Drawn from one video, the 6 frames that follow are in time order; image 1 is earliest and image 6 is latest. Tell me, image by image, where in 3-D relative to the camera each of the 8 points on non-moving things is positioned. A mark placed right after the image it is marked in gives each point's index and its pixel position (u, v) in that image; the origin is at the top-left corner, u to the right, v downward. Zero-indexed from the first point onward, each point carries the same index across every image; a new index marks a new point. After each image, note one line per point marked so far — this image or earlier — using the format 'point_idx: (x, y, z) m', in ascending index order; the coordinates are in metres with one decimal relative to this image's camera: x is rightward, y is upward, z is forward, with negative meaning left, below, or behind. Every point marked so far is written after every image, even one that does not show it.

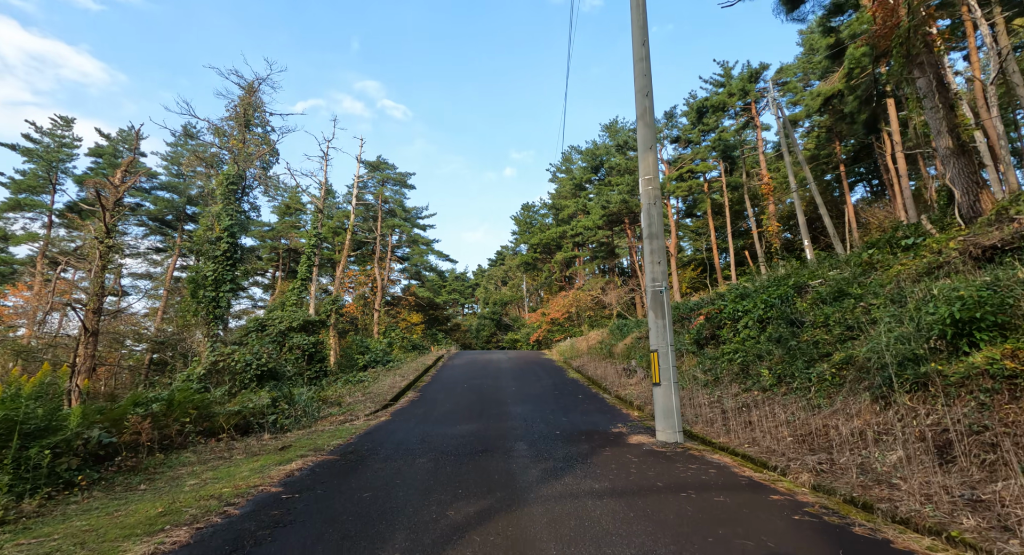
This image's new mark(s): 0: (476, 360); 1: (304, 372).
0: (-1.3, -3.0, +18.5) m
1: (-6.8, -3.2, +16.5) m
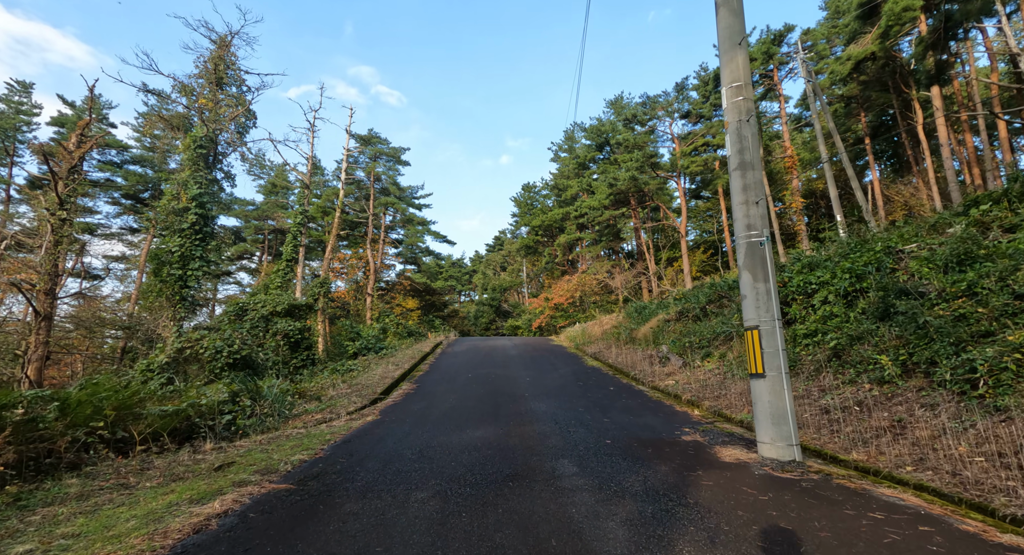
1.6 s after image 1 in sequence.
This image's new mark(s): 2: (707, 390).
0: (-1.1, -2.3, +16.8) m
1: (-6.6, -2.5, +14.8) m
2: (+2.7, -1.6, +6.9) m
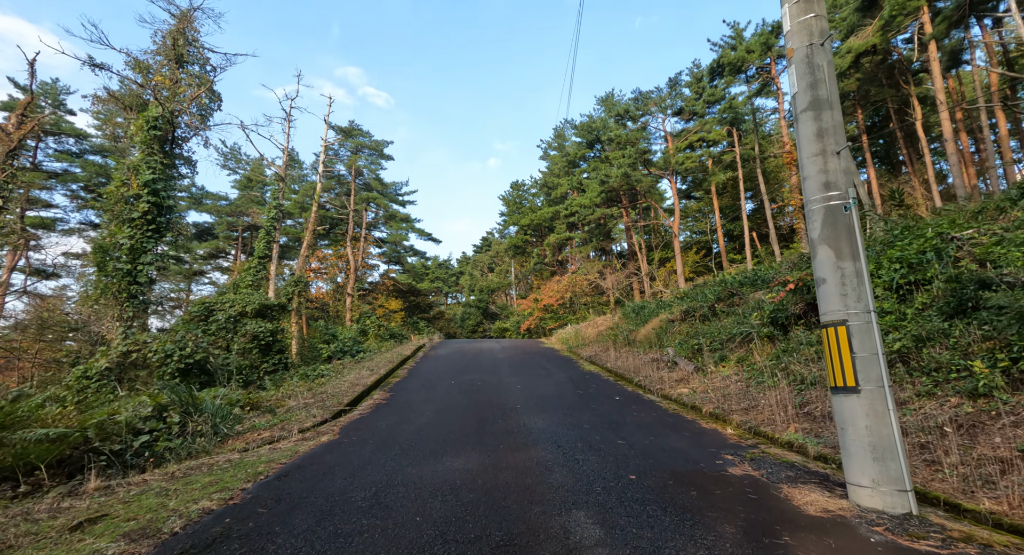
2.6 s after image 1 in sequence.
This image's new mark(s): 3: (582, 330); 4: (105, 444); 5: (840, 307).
0: (-1.5, -2.2, +15.6) m
1: (-6.9, -2.4, +13.5) m
2: (+2.6, -1.5, +5.9) m
3: (+2.4, -1.8, +16.8) m
4: (-3.7, -1.5, +4.4) m
5: (+1.9, -0.2, +2.8) m
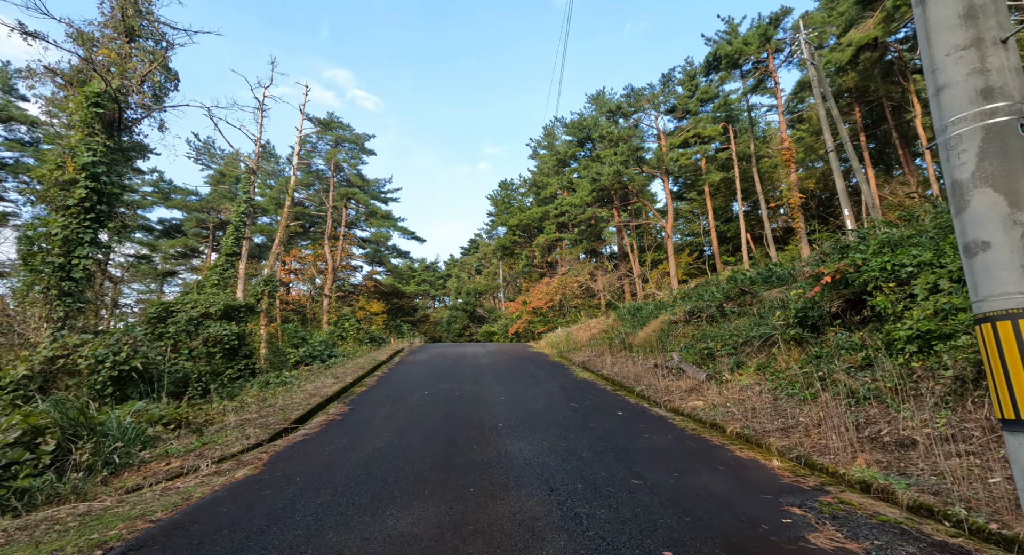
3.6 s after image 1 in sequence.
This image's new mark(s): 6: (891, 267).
0: (-1.9, -2.2, +14.4) m
1: (-7.3, -2.3, +12.2) m
2: (+2.4, -1.4, +4.8) m
3: (+2.0, -1.8, +15.7) m
4: (-3.8, -1.3, +3.2) m
5: (+1.8, 0.0, +1.7) m
6: (+3.9, +0.1, +5.1) m
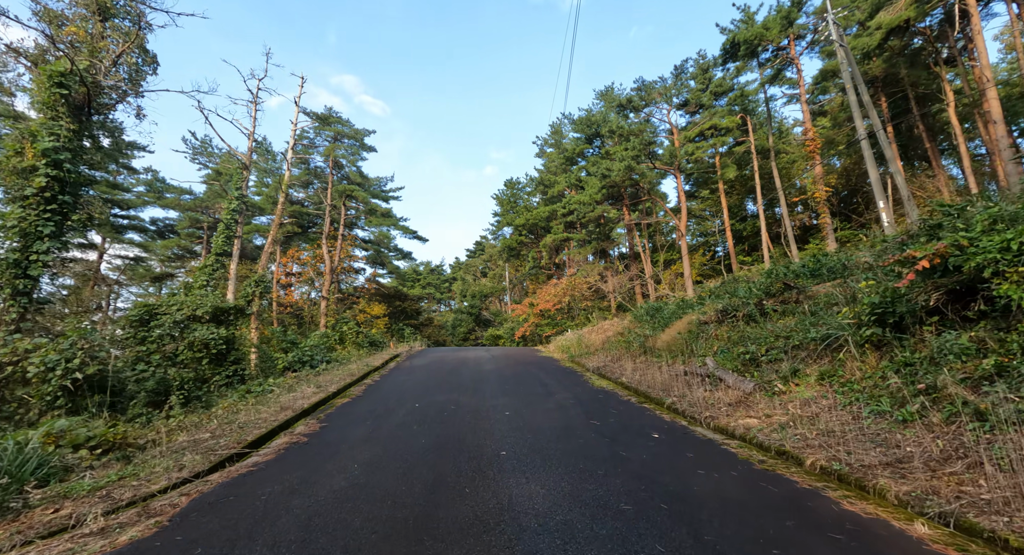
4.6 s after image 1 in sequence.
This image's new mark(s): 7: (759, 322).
0: (-1.7, -2.2, +13.3) m
1: (-7.2, -2.3, +11.1) m
2: (+2.5, -1.2, +3.6) m
3: (+2.2, -1.7, +14.5) m
4: (-3.8, -1.2, +2.1) m
5: (+1.8, +0.1, +0.5) m
6: (+3.9, +0.2, +3.9) m
7: (+3.7, -0.6, +7.3) m
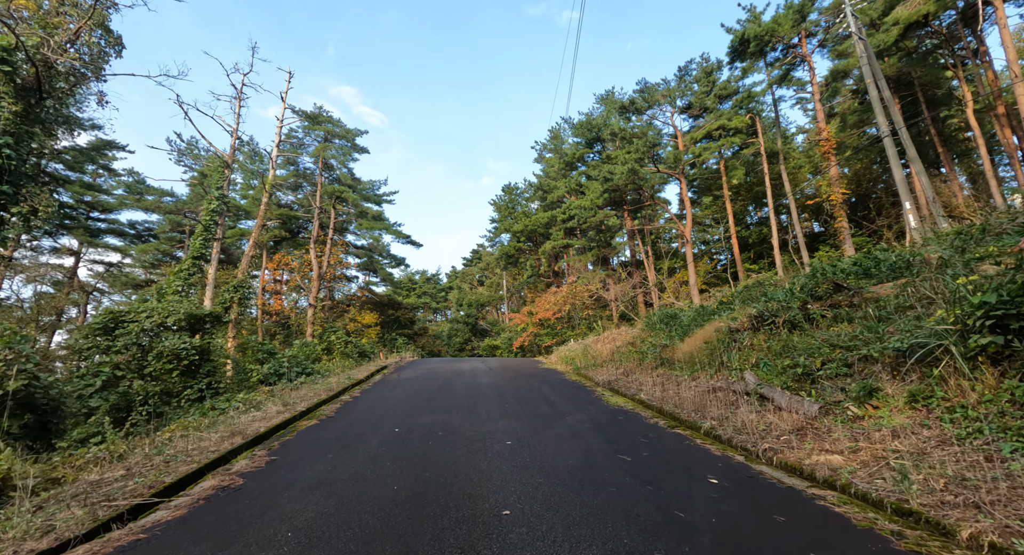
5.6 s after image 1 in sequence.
0: (-1.8, -2.3, +12.1) m
1: (-7.2, -2.3, +9.9) m
2: (+2.5, -1.1, +2.4) m
3: (+2.1, -1.9, +13.3) m
4: (-3.7, -1.1, +0.9) m
5: (+1.8, +0.3, -0.6) m
6: (+3.9, +0.3, +2.7) m
7: (+3.7, -0.6, +6.2) m
